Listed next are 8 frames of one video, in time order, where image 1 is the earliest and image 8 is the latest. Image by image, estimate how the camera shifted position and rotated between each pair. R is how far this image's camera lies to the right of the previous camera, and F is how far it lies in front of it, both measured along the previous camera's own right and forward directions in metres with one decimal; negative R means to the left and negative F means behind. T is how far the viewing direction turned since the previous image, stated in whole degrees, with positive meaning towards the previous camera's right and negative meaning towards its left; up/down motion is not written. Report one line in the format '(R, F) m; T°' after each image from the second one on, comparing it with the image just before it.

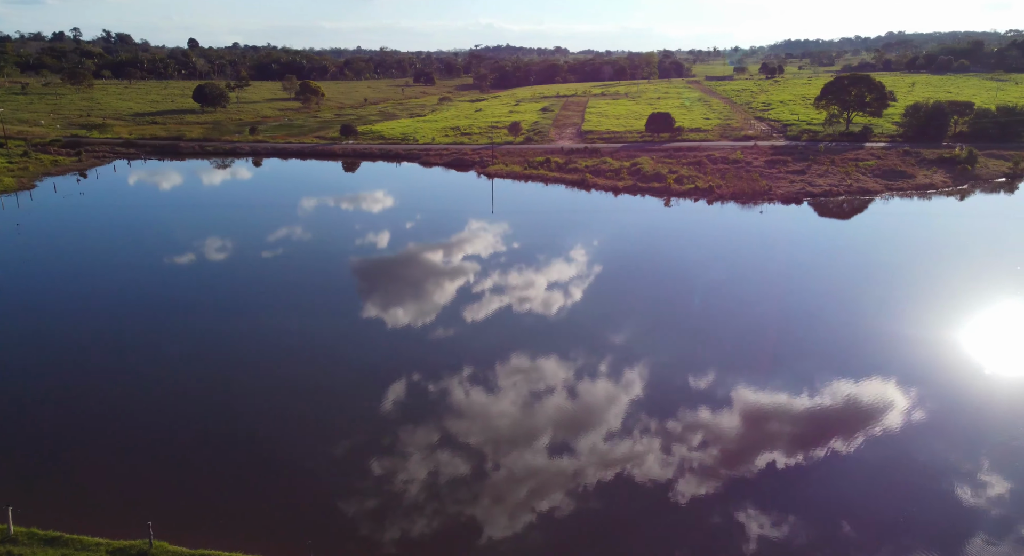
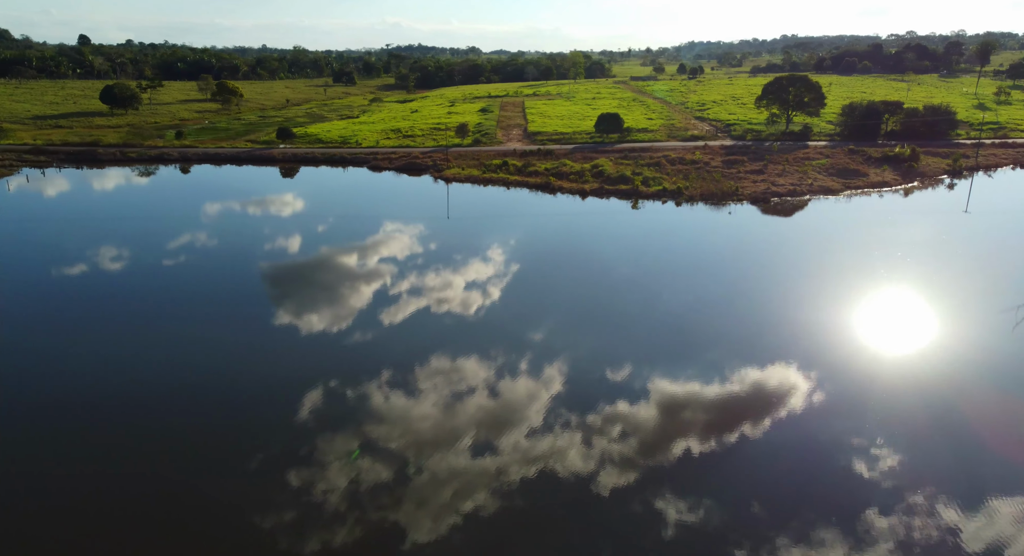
(+1.0, 0.0) m; +5°
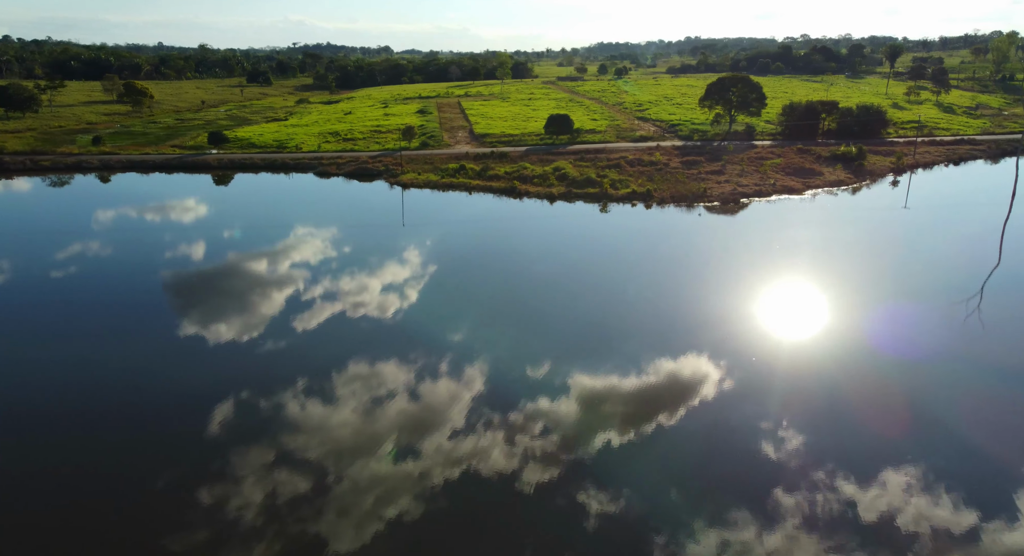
(+0.9, 0.0) m; +5°
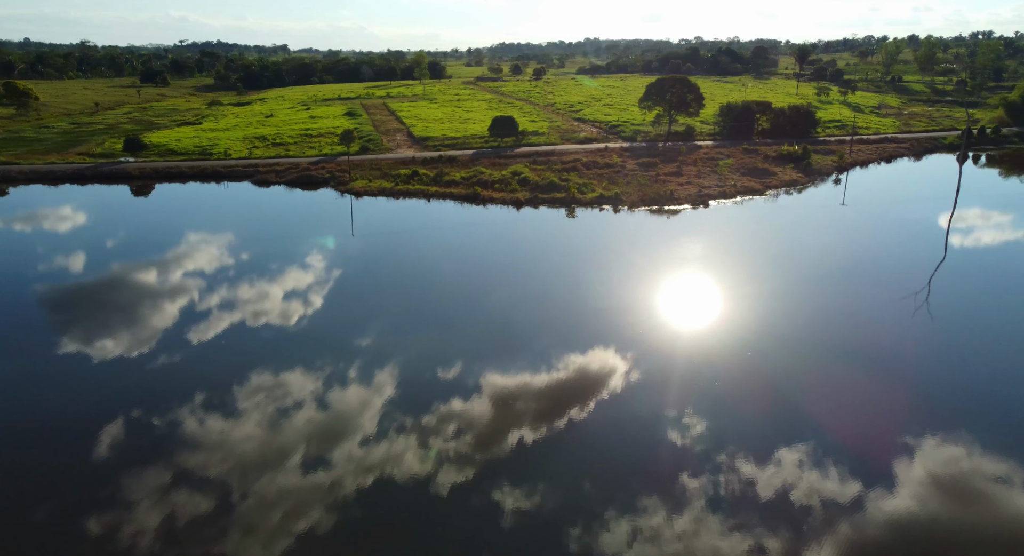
(+1.0, 0.0) m; +6°
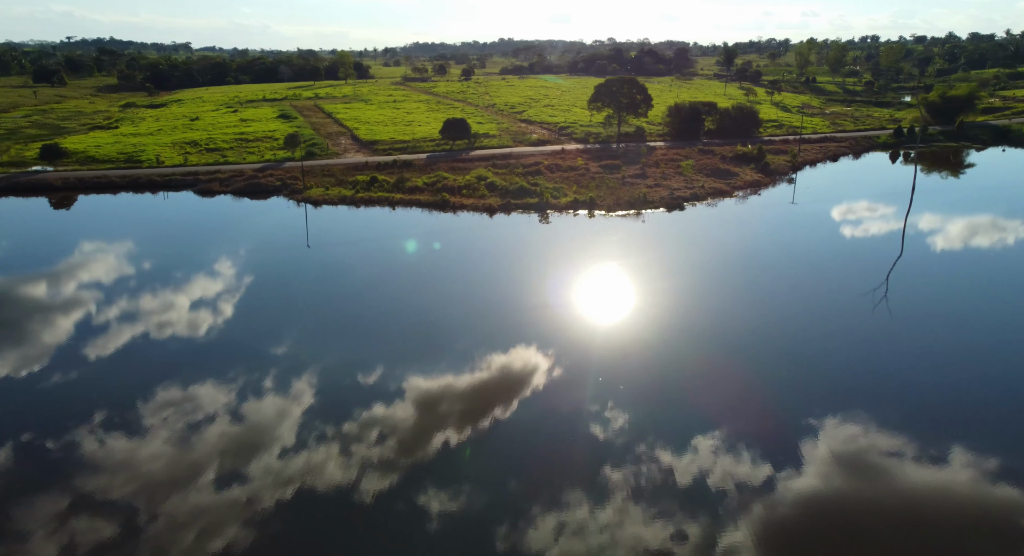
(+0.9, 0.0) m; +5°
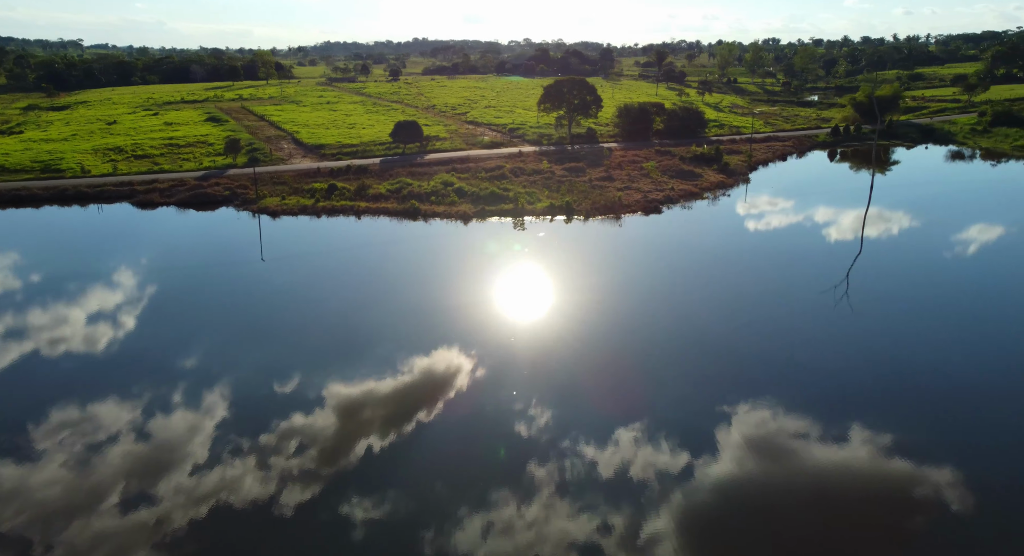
(+0.8, 0.0) m; +5°
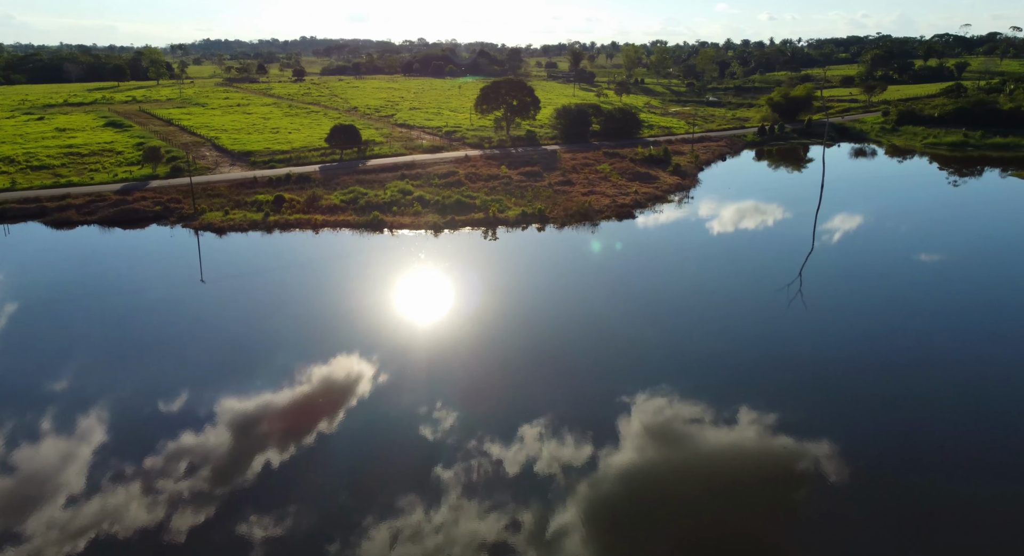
(+1.0, 0.0) m; +7°
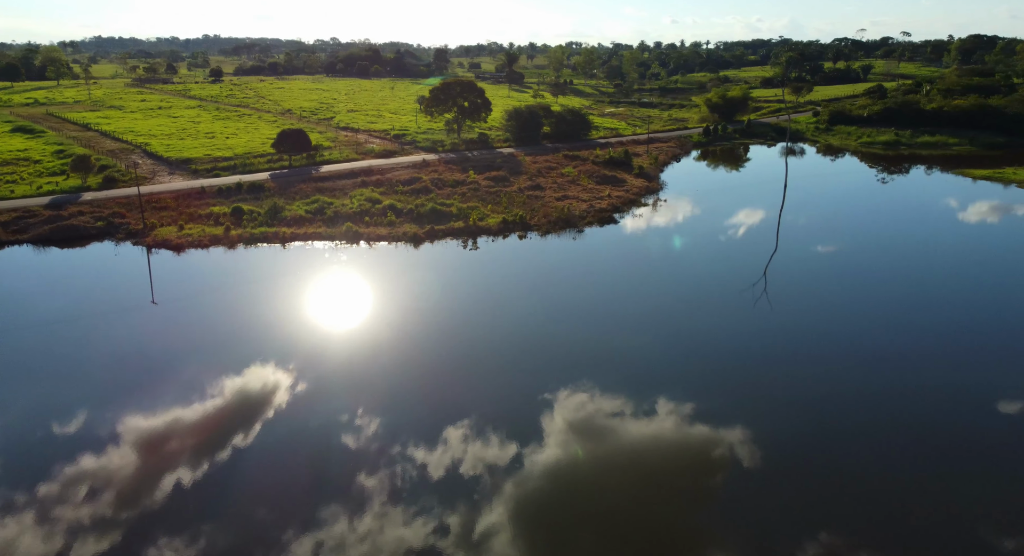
(+0.8, 0.0) m; +5°
